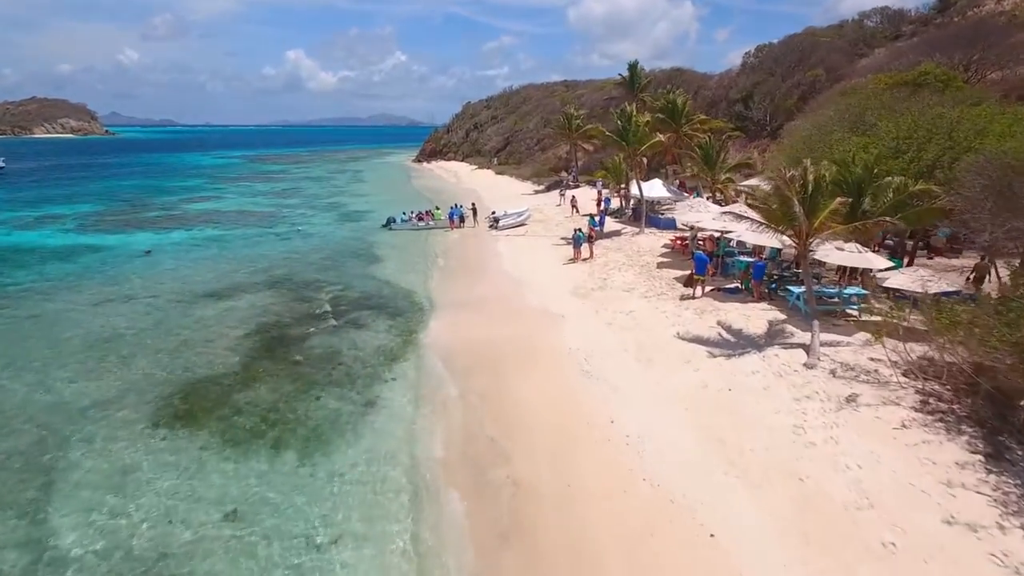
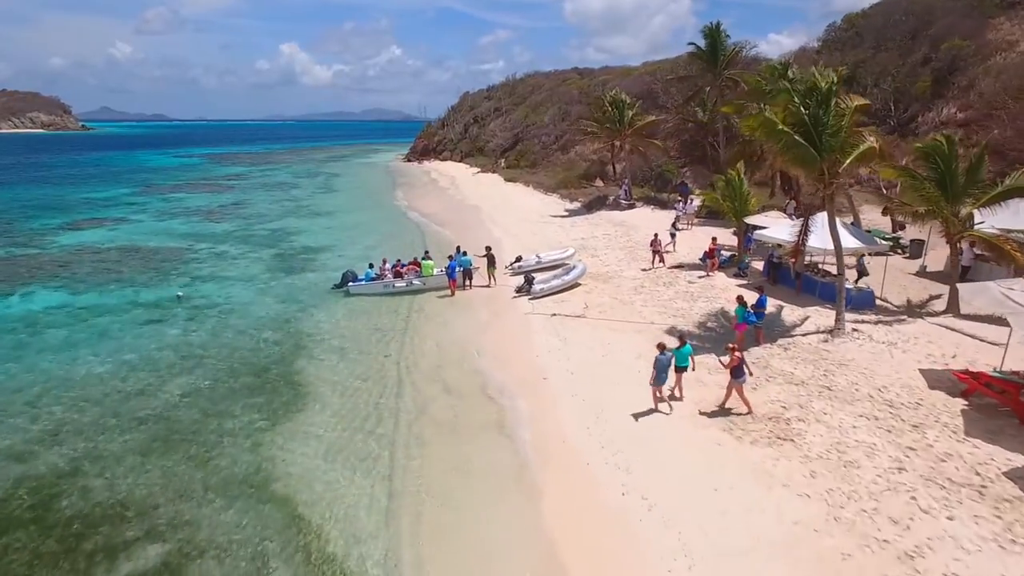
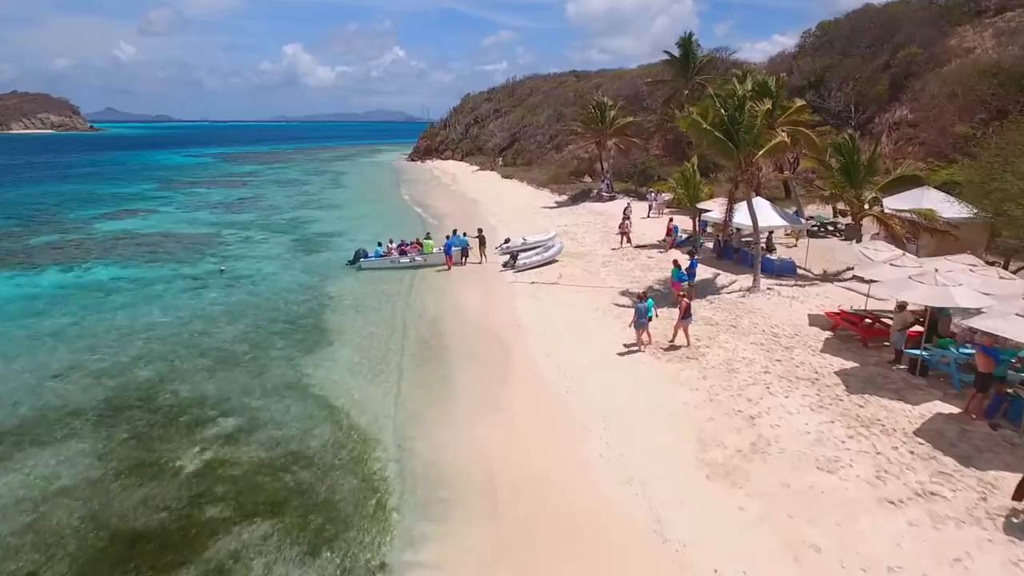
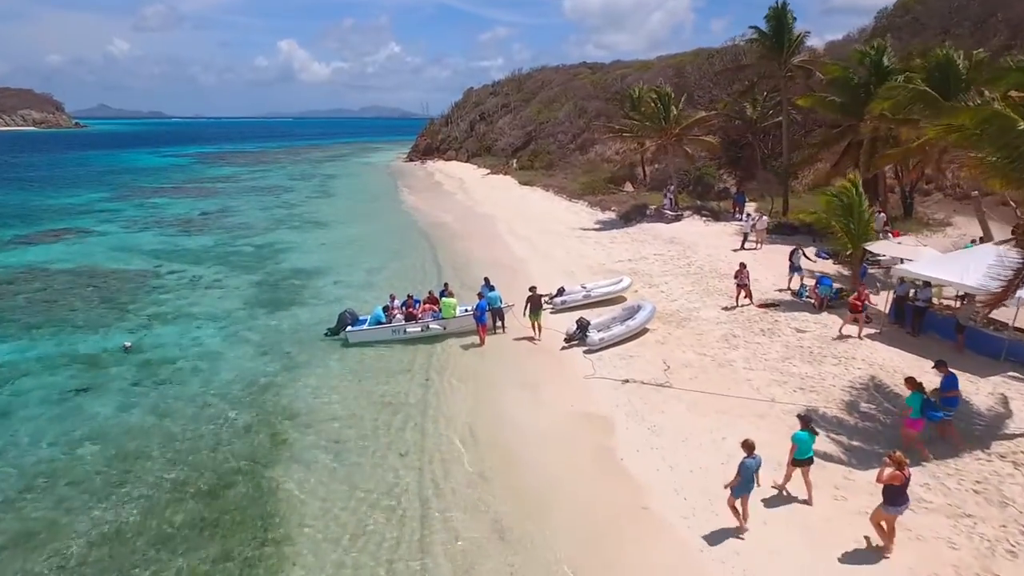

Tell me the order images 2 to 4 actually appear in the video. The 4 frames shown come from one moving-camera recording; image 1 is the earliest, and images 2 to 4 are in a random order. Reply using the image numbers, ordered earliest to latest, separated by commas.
3, 2, 4
